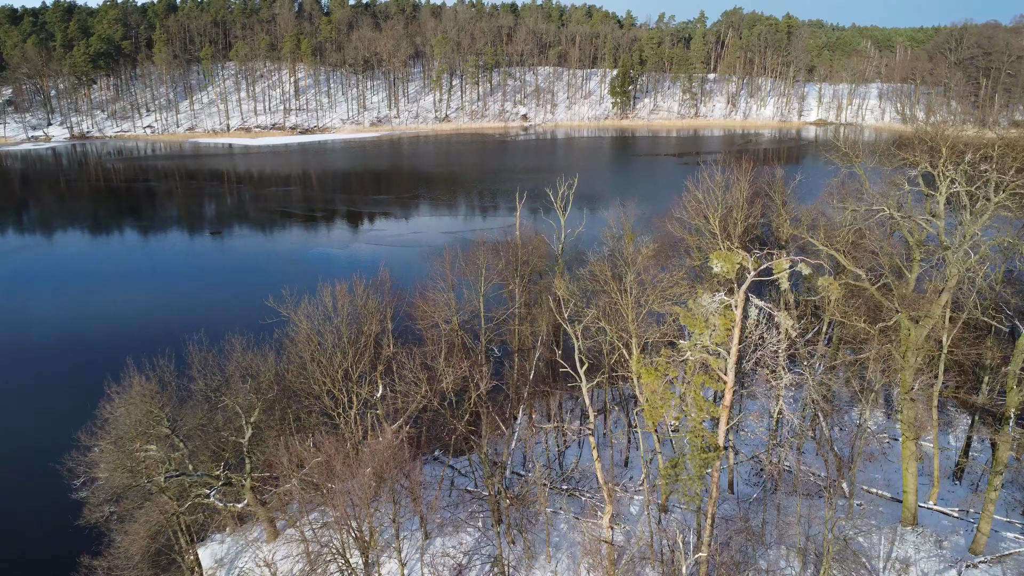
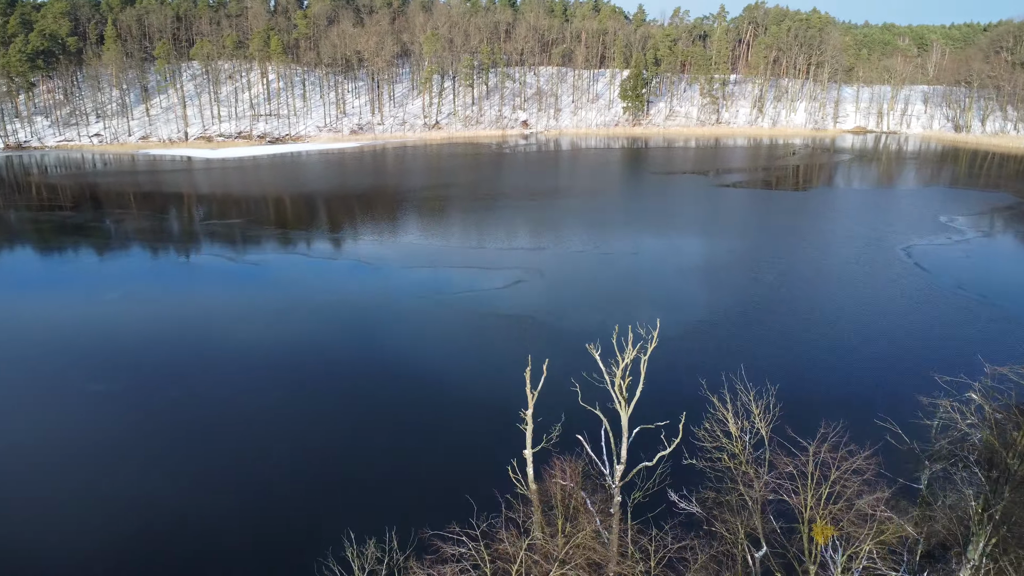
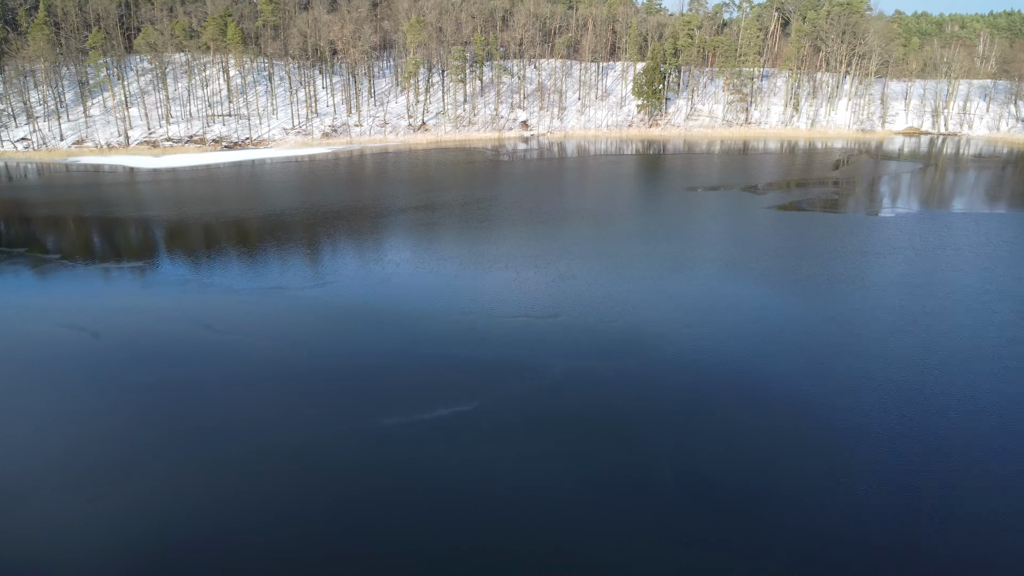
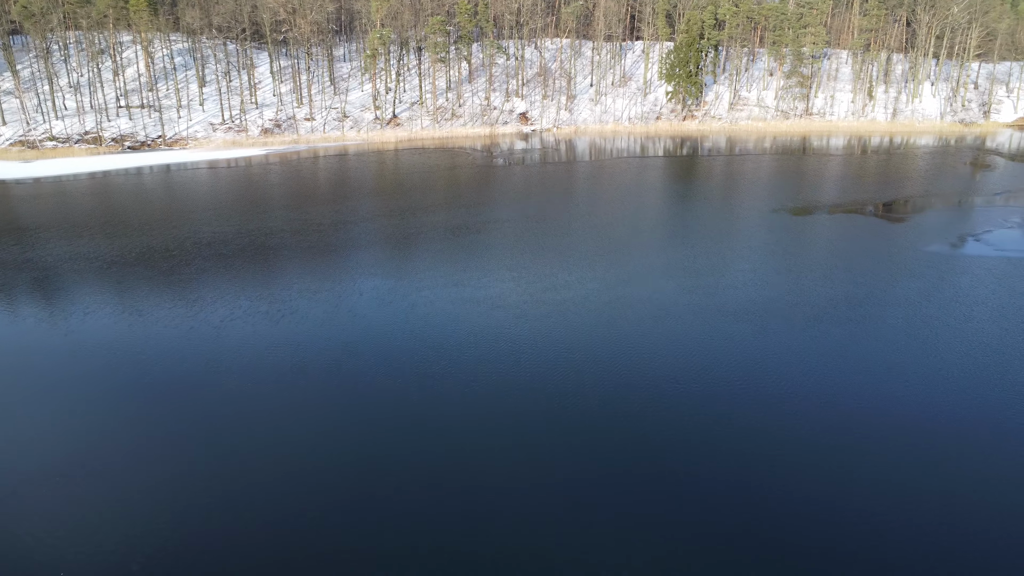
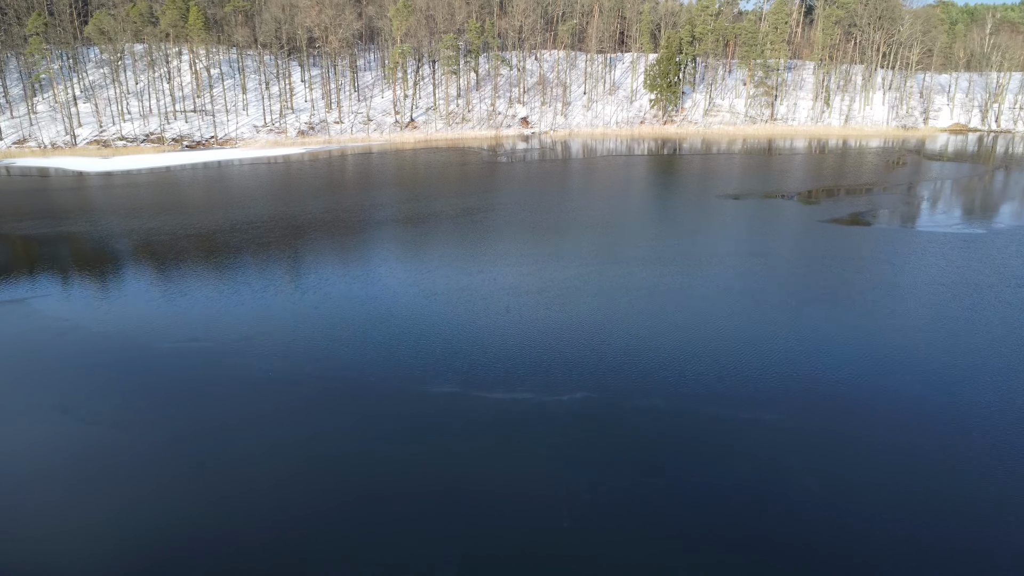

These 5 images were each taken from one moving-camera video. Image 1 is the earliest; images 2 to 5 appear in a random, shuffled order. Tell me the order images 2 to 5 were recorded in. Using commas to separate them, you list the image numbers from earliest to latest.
2, 3, 5, 4
